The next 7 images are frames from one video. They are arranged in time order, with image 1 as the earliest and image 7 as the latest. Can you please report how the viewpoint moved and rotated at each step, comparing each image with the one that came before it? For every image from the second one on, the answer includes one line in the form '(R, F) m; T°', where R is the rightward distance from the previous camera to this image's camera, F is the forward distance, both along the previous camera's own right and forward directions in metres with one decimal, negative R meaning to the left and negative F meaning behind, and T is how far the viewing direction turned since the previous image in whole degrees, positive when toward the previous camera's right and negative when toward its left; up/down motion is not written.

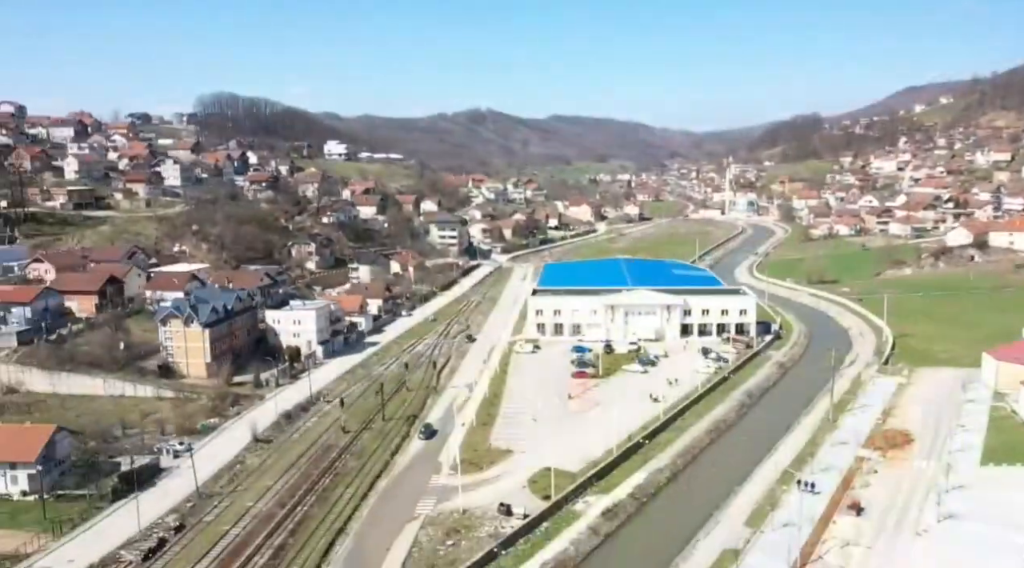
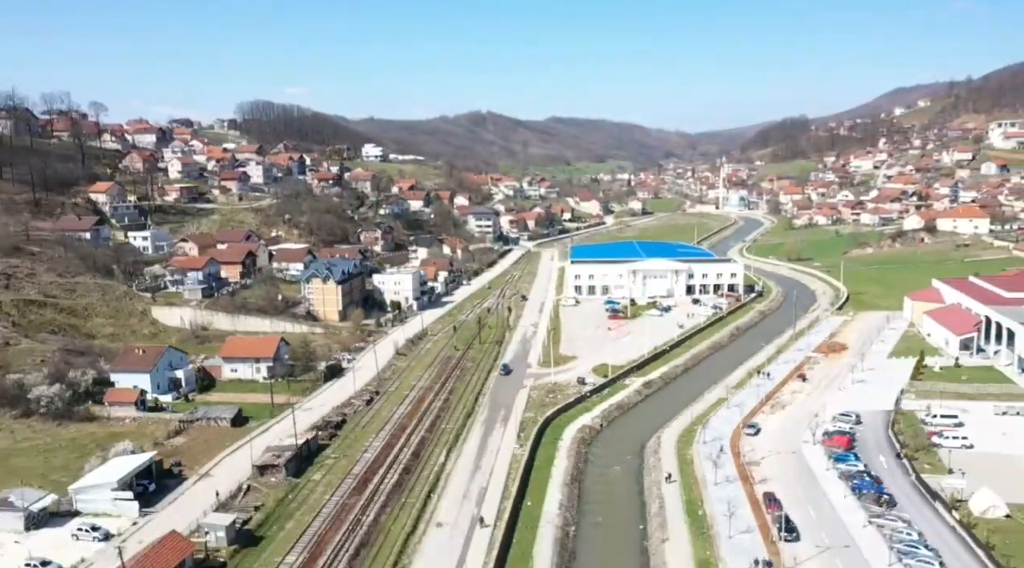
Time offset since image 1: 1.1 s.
(-2.2, -9.8) m; 0°
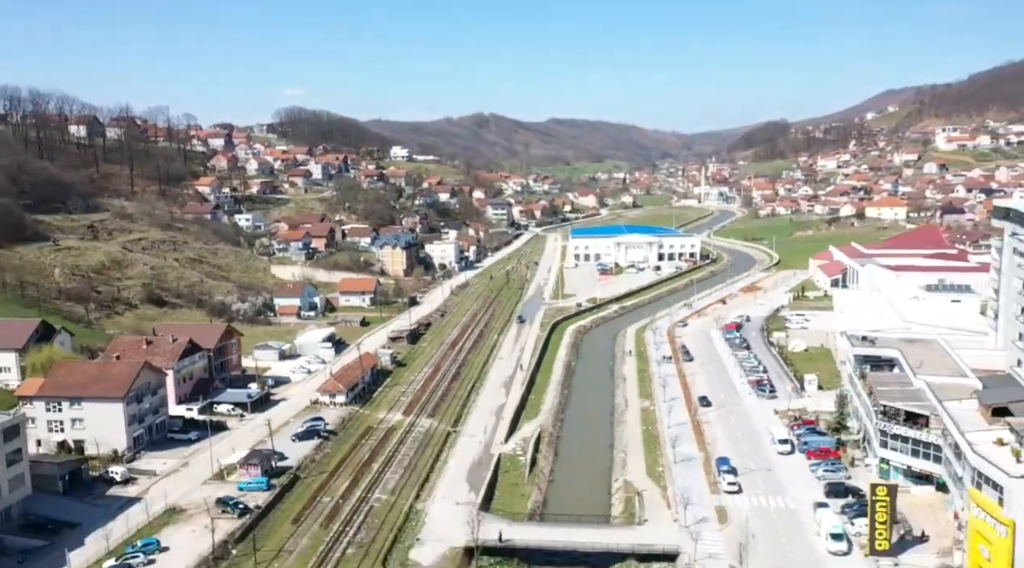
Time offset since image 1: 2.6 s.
(-0.9, -13.9) m; 0°
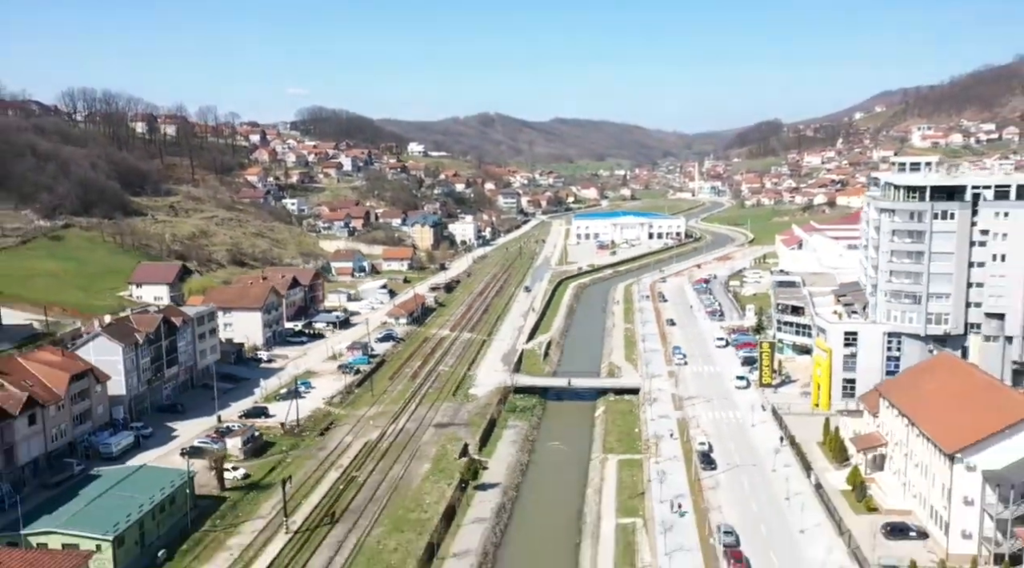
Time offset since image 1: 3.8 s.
(-0.5, -8.8) m; 0°
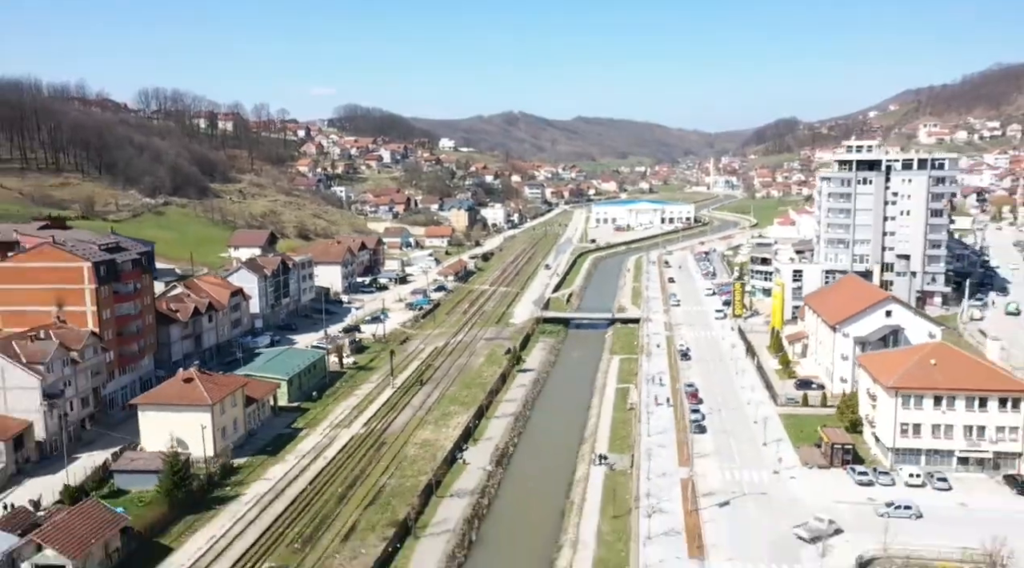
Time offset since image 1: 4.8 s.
(-0.3, -7.2) m; -1°
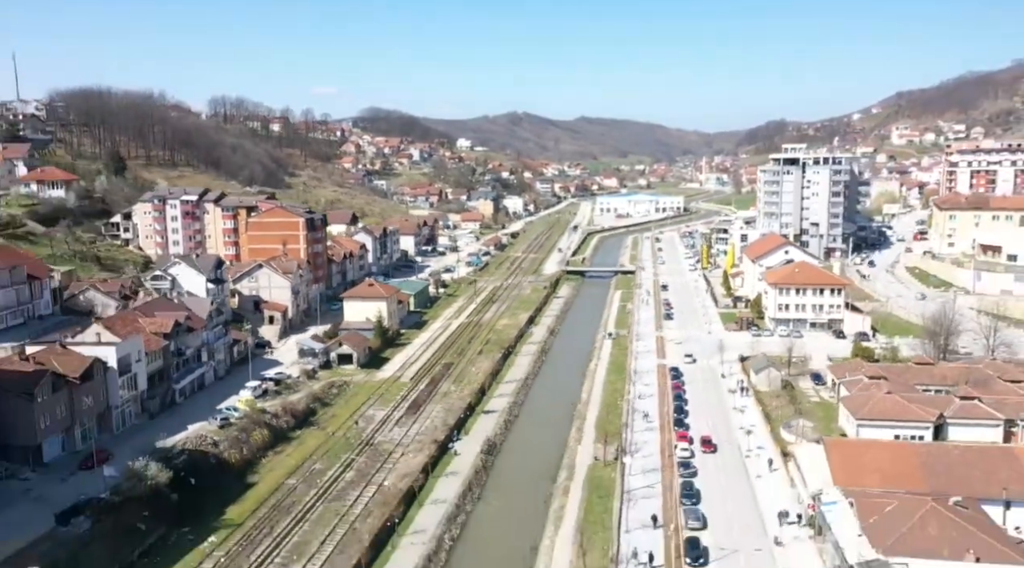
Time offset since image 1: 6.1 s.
(-1.5, -12.6) m; 0°
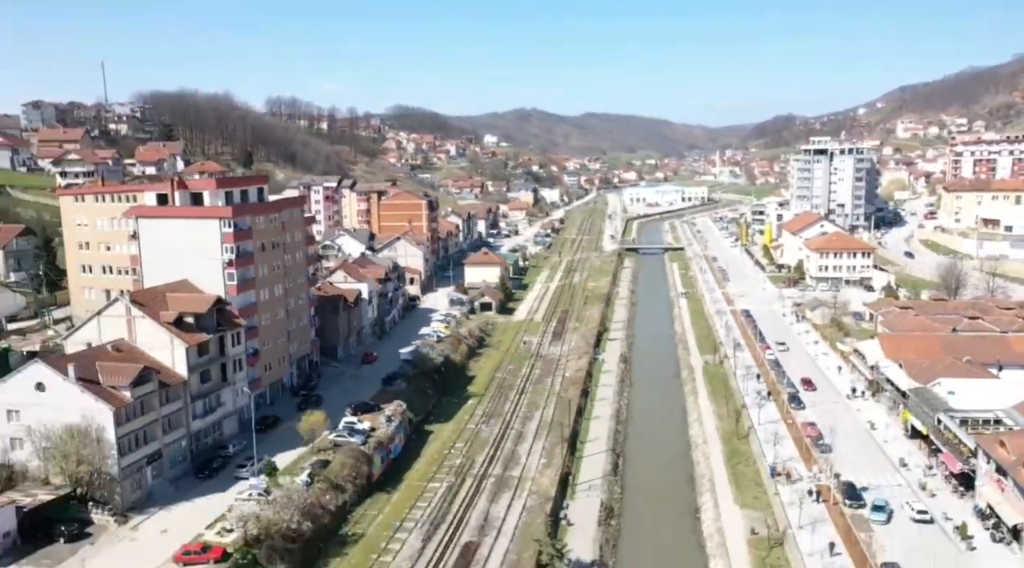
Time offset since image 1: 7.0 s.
(-3.3, -6.9) m; 0°
